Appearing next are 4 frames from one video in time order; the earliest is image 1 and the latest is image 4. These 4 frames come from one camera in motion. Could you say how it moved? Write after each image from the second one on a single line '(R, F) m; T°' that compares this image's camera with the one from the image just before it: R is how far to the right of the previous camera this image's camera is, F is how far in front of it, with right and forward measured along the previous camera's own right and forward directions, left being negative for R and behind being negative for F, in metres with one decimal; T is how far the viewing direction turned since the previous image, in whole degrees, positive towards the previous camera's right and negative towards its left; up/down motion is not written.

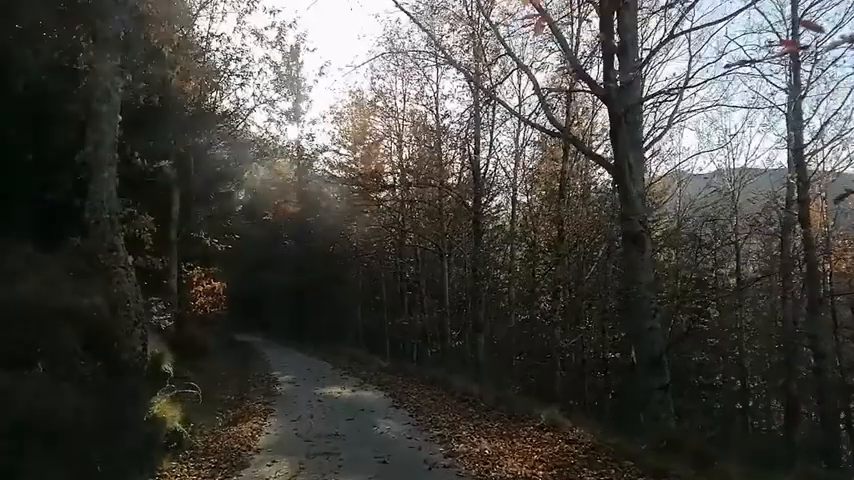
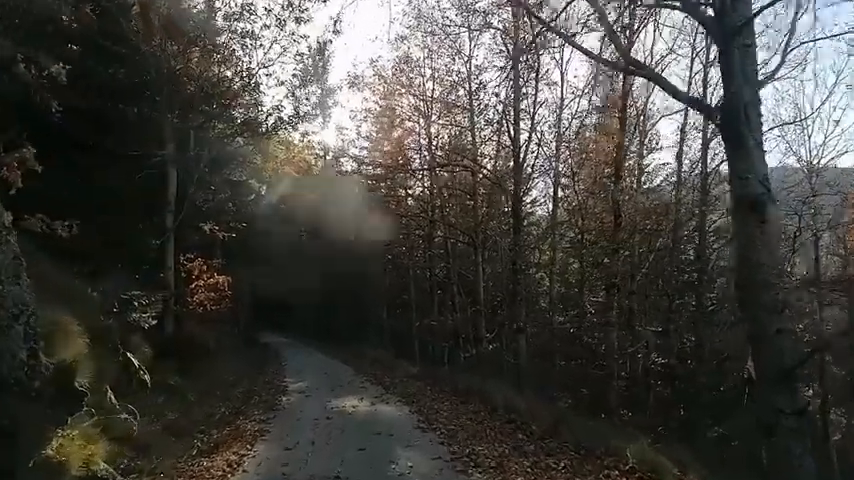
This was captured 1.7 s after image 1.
(-0.1, +3.2) m; -3°
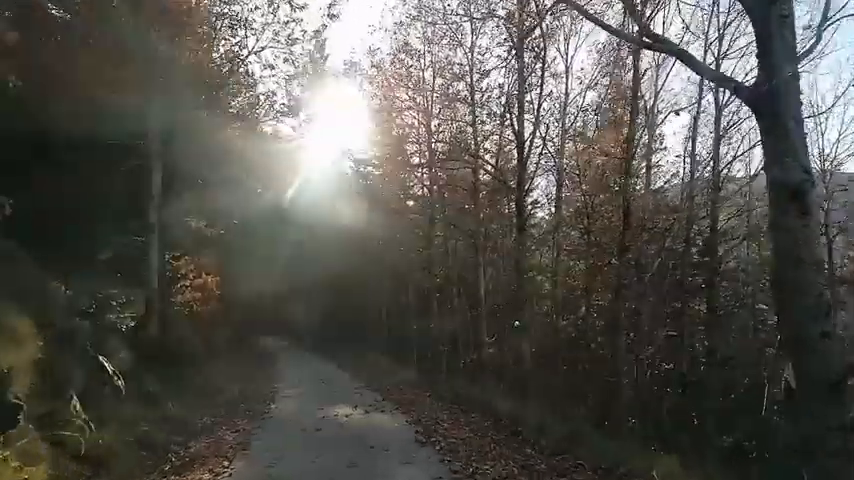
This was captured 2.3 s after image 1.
(0.0, +1.0) m; 0°
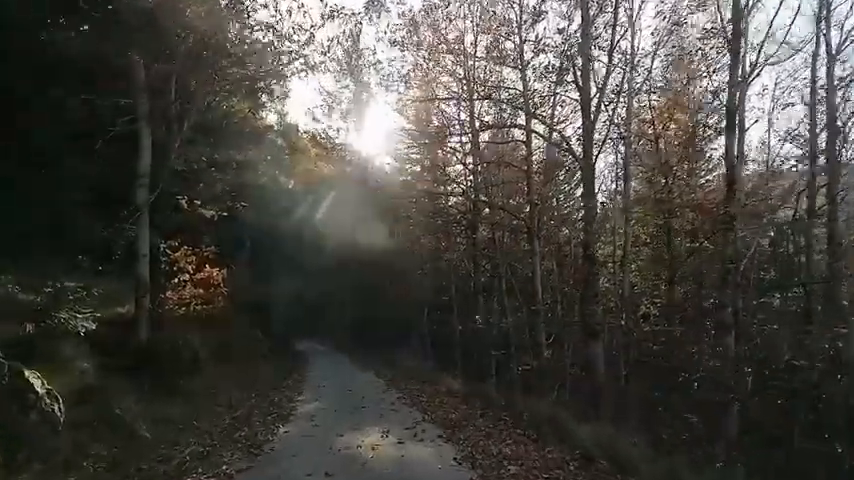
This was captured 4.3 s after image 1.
(-0.2, +3.6) m; -4°
